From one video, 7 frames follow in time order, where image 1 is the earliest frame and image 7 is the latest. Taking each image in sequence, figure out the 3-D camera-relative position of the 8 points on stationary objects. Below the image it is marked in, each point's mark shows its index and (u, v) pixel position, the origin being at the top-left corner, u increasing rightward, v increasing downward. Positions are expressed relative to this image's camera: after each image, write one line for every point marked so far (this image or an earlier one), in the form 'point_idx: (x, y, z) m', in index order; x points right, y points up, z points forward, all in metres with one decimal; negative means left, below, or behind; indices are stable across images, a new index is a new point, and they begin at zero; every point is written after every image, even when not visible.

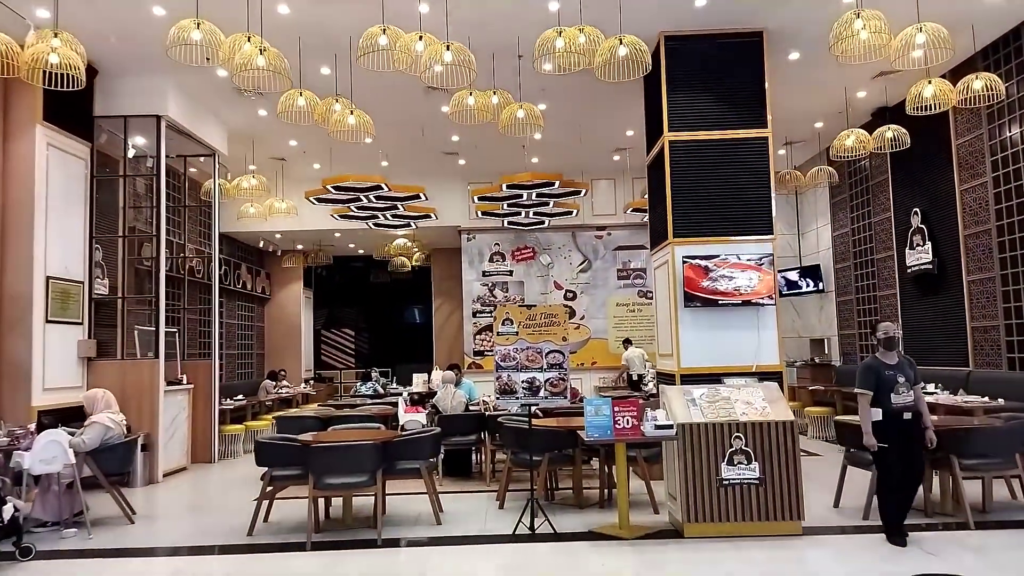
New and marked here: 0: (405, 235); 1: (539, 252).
0: (-2.2, +1.1, +14.8) m
1: (+0.5, +0.7, +14.1) m
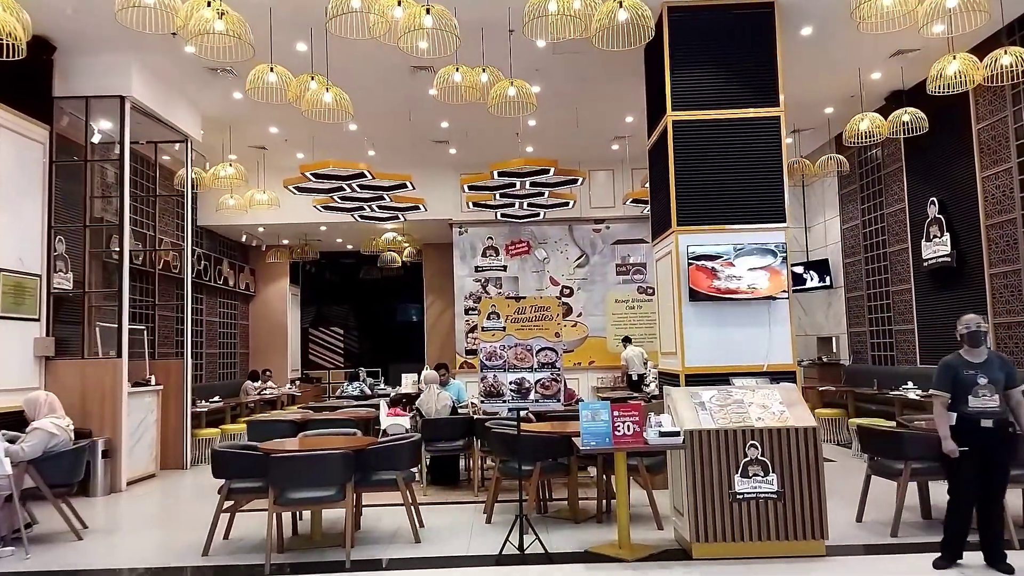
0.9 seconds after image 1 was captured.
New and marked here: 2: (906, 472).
0: (-2.3, +1.1, +14.2) m
1: (+0.4, +0.7, +13.5) m
2: (+2.8, -1.3, +5.3) m
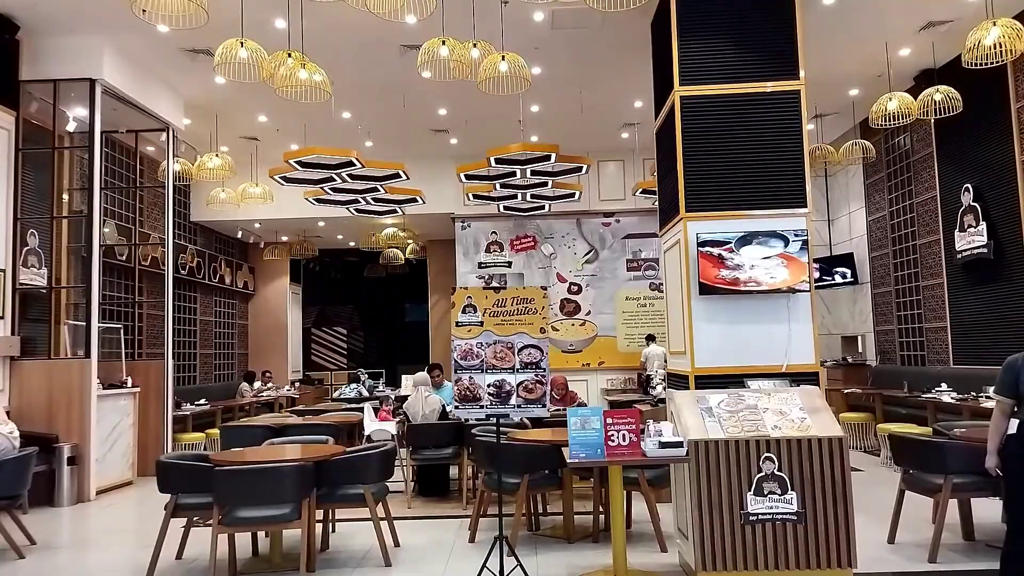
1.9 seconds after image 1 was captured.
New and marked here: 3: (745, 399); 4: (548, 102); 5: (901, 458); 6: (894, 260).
0: (-2.2, +1.2, +13.6) m
1: (+0.5, +0.8, +12.8) m
2: (+2.7, -1.2, +4.6) m
3: (+1.4, -0.7, +4.4) m
4: (+0.5, +2.6, +10.2) m
5: (+2.5, -1.1, +4.9) m
6: (+5.7, +0.4, +11.2) m
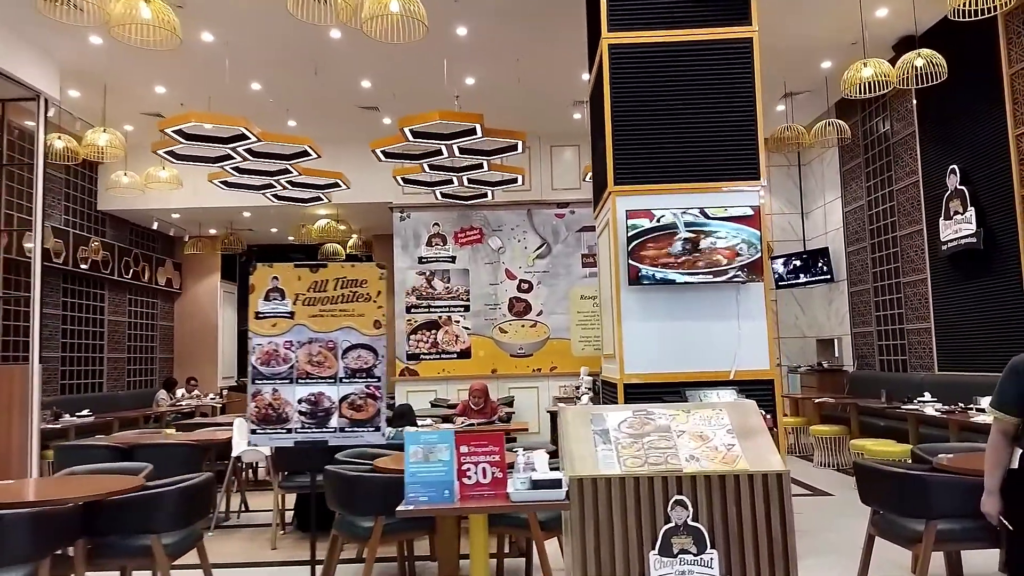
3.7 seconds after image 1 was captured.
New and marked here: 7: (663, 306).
0: (-3.1, +1.2, +12.4) m
1: (-0.4, +0.8, +11.7) m
2: (+1.9, -1.1, +3.4) m
3: (+0.6, -0.6, +3.2) m
4: (-0.3, +2.6, +9.1) m
5: (+1.8, -1.0, +3.7) m
6: (+4.9, +0.4, +10.1) m
7: (+1.1, -0.1, +5.3) m
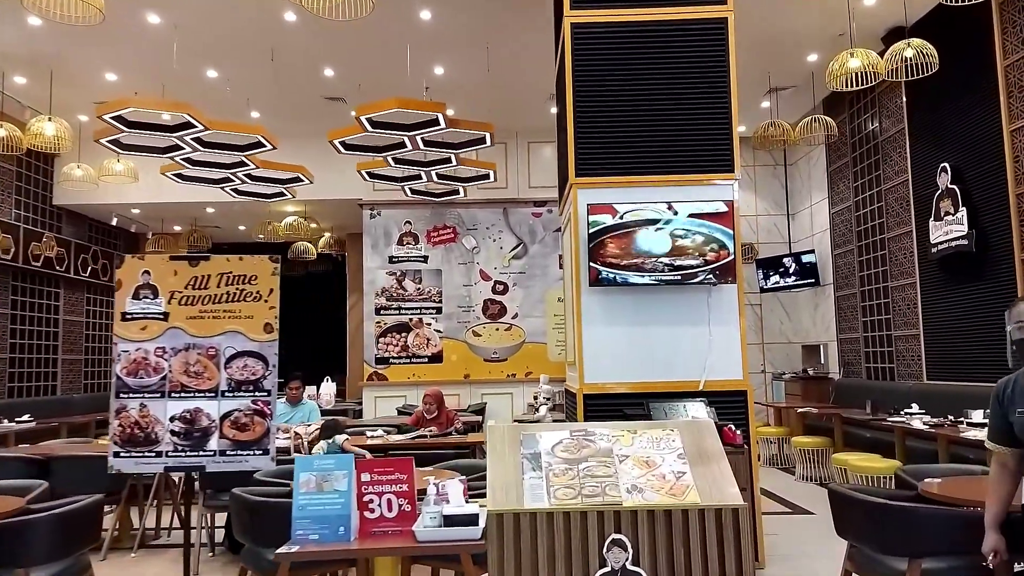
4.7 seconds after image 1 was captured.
0: (-3.5, +1.2, +11.9) m
1: (-0.8, +0.8, +11.2) m
2: (+1.6, -1.2, +3.0) m
3: (+0.3, -0.6, +2.8) m
4: (-0.7, +2.6, +8.6) m
5: (+1.5, -1.0, +3.3) m
6: (+4.5, +0.4, +9.7) m
7: (+0.8, -0.1, +4.9) m
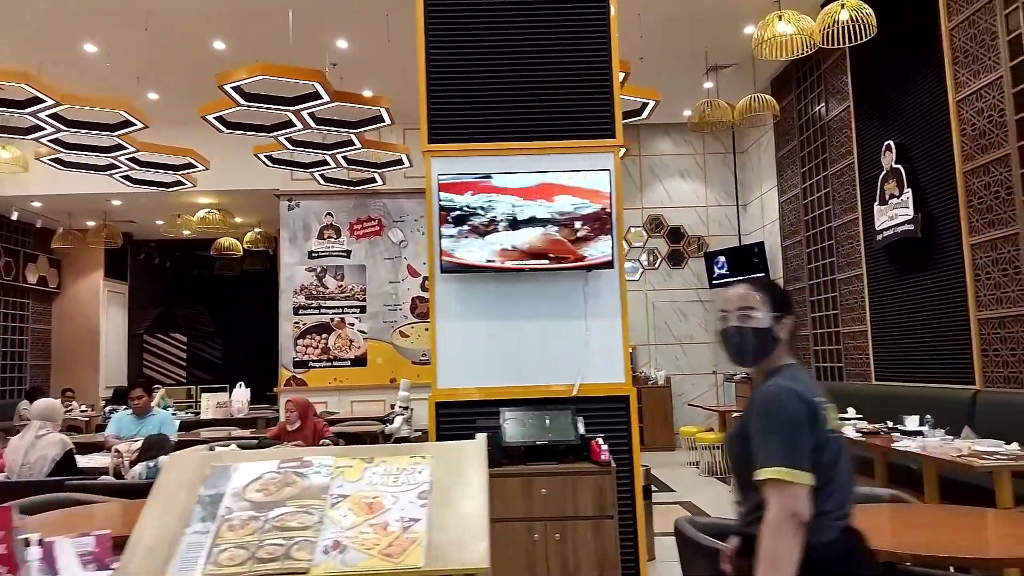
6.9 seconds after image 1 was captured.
0: (-4.4, +1.2, +11.1) m
1: (-1.7, +0.9, +10.4) m
2: (+0.7, -1.1, +2.2) m
3: (-0.5, -0.5, +2.0) m
4: (-1.6, +2.7, +7.8) m
5: (+0.6, -1.0, +2.5) m
6: (+3.6, +0.5, +9.0) m
7: (-0.1, -0.1, +4.1) m
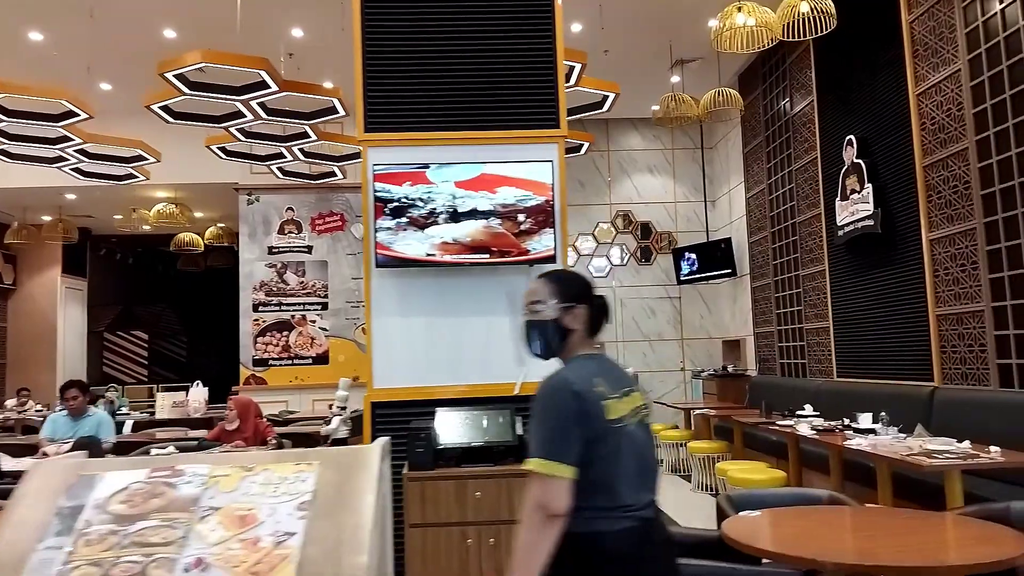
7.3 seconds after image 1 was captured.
0: (-4.9, +1.3, +10.8) m
1: (-2.2, +0.9, +10.2) m
2: (+0.5, -1.1, +2.1) m
3: (-0.8, -0.5, +1.8) m
4: (-2.0, +2.7, +7.6) m
5: (+0.3, -0.9, +2.4) m
6: (+3.1, +0.5, +8.9) m
7: (-0.4, 0.0, +3.9) m
